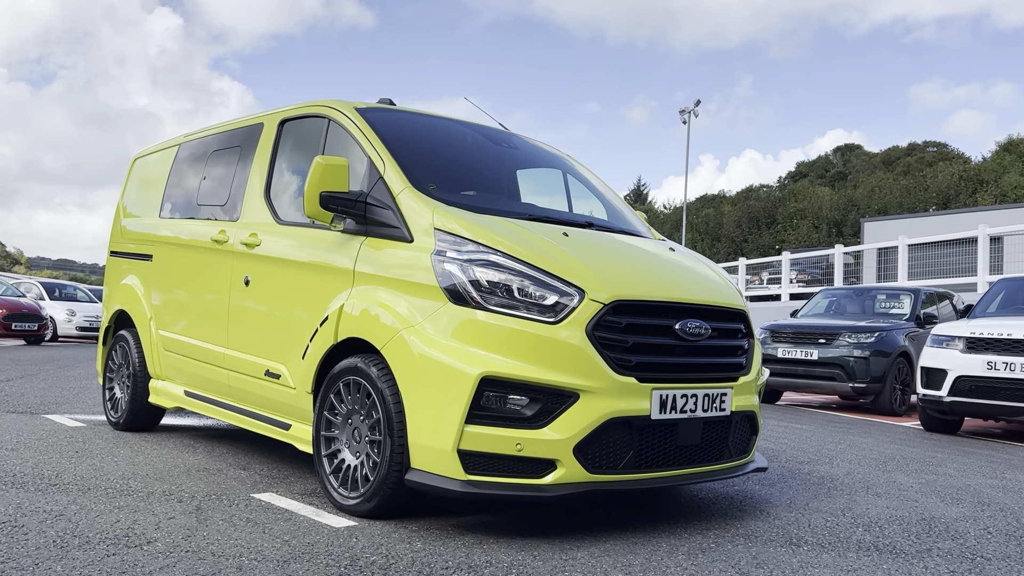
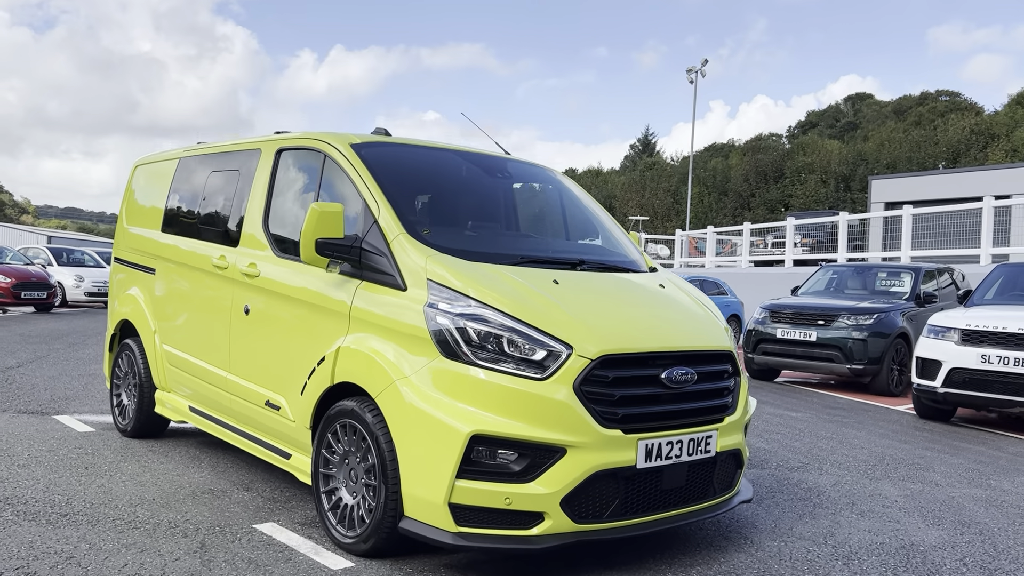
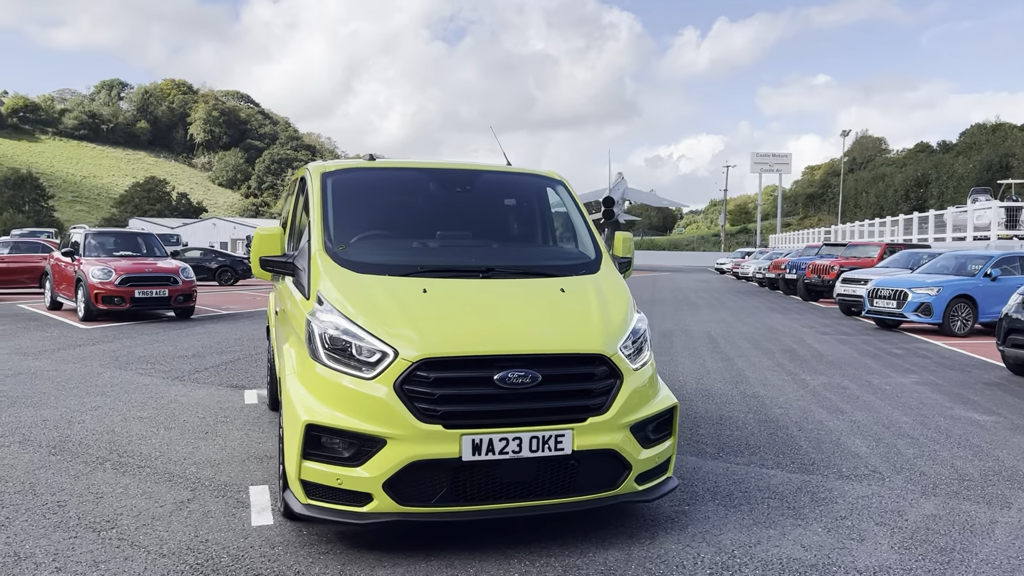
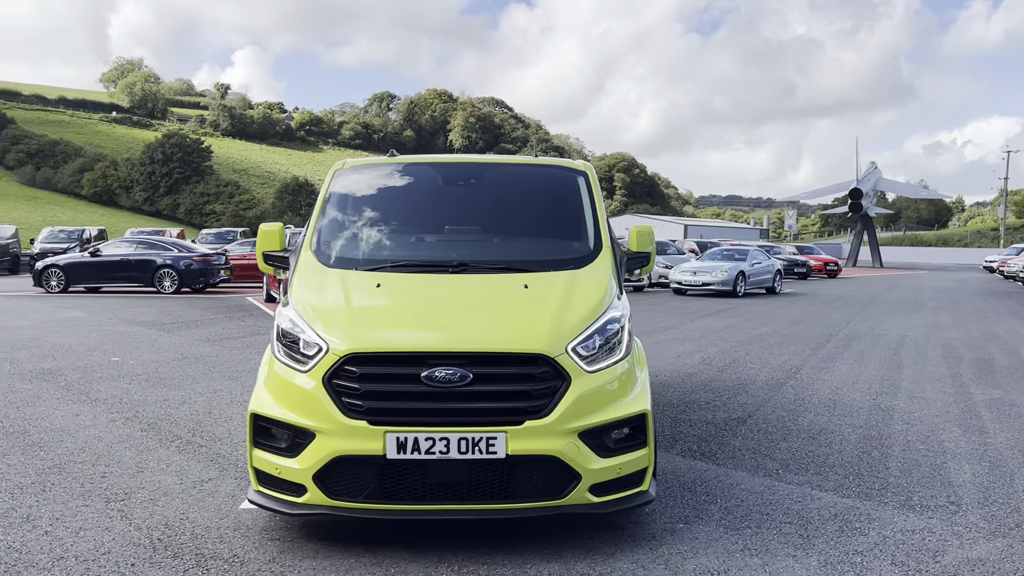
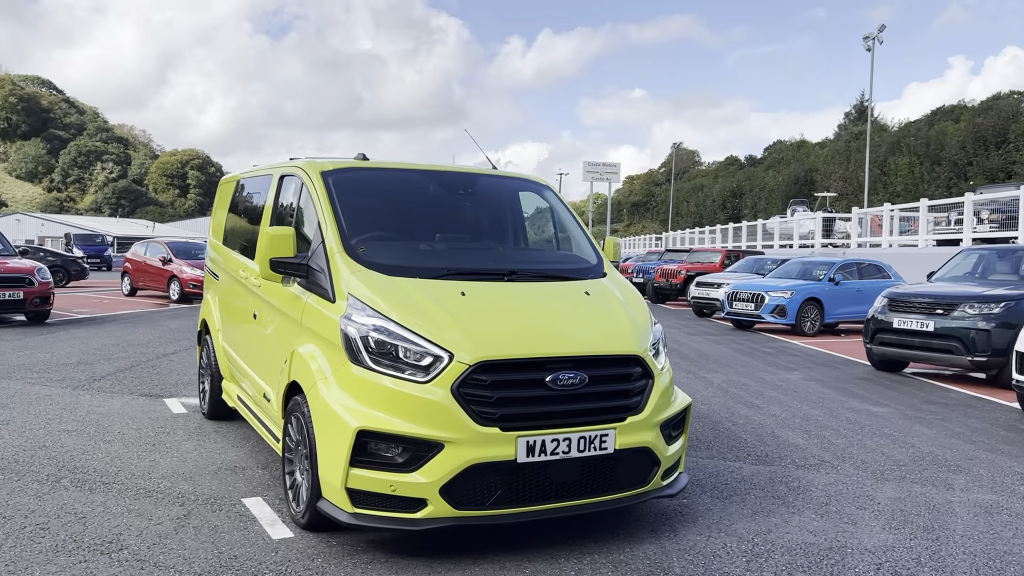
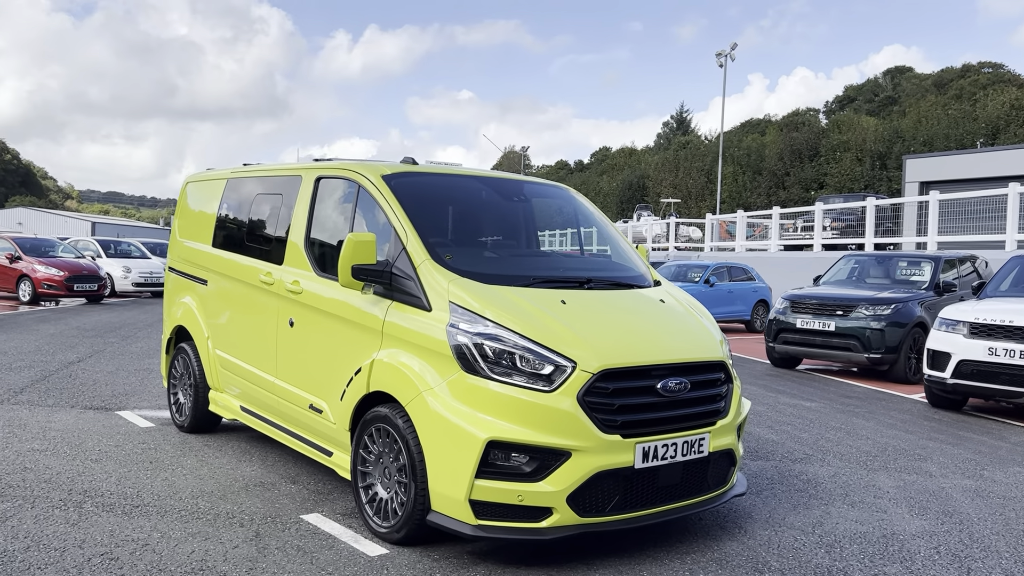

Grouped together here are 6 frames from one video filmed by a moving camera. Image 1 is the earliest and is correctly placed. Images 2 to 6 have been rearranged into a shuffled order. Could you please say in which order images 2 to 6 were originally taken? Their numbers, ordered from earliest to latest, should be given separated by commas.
2, 6, 5, 3, 4
